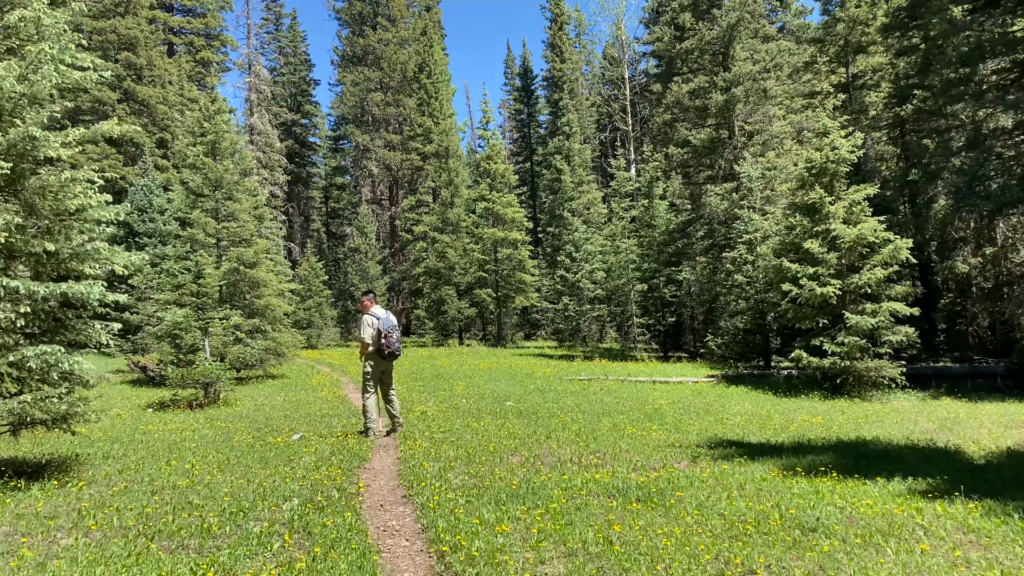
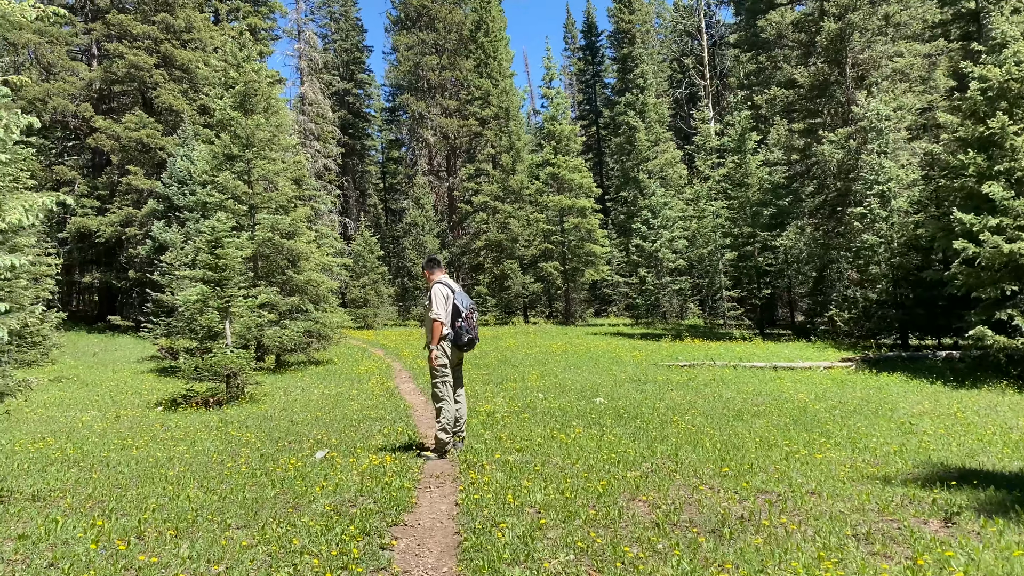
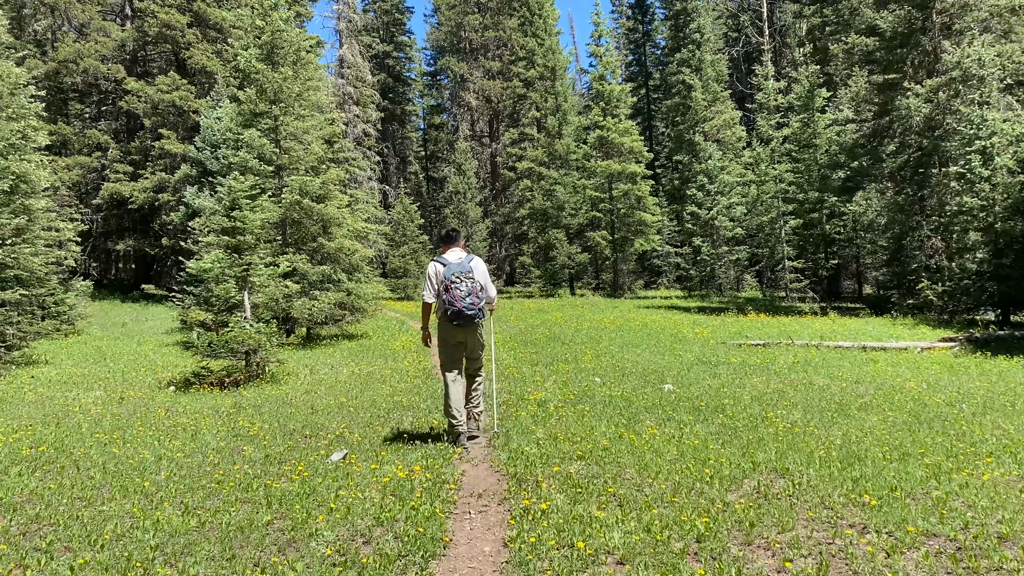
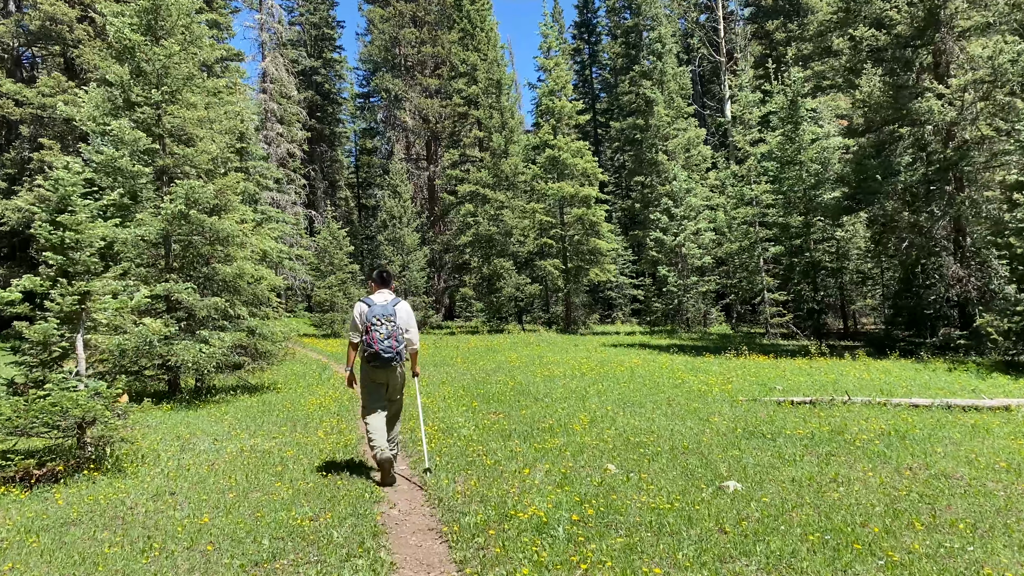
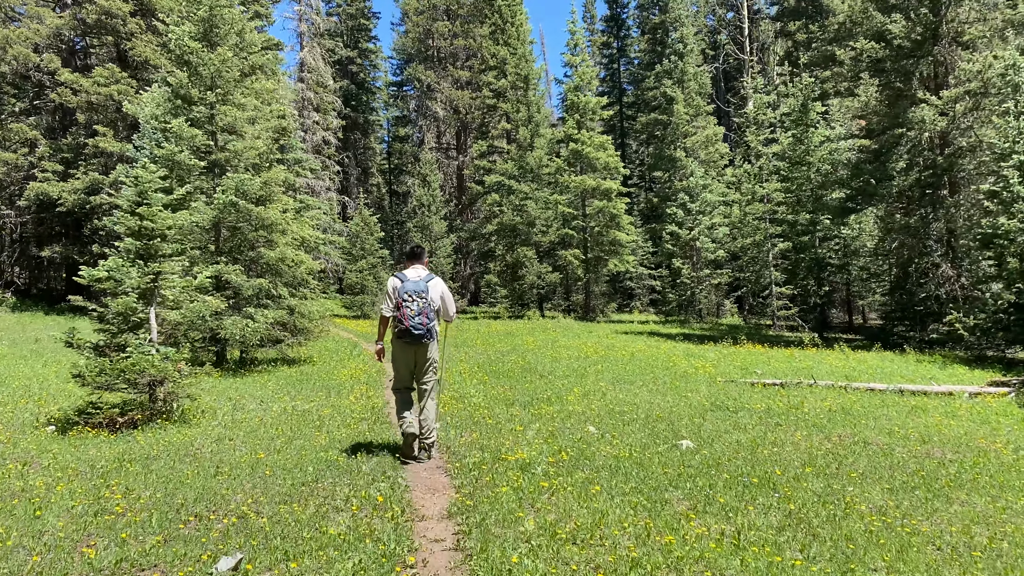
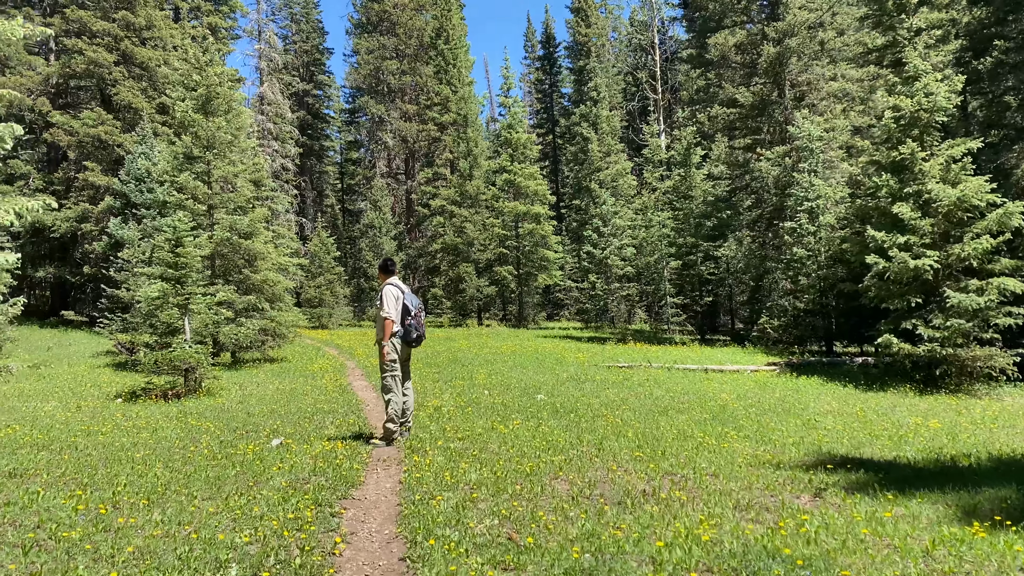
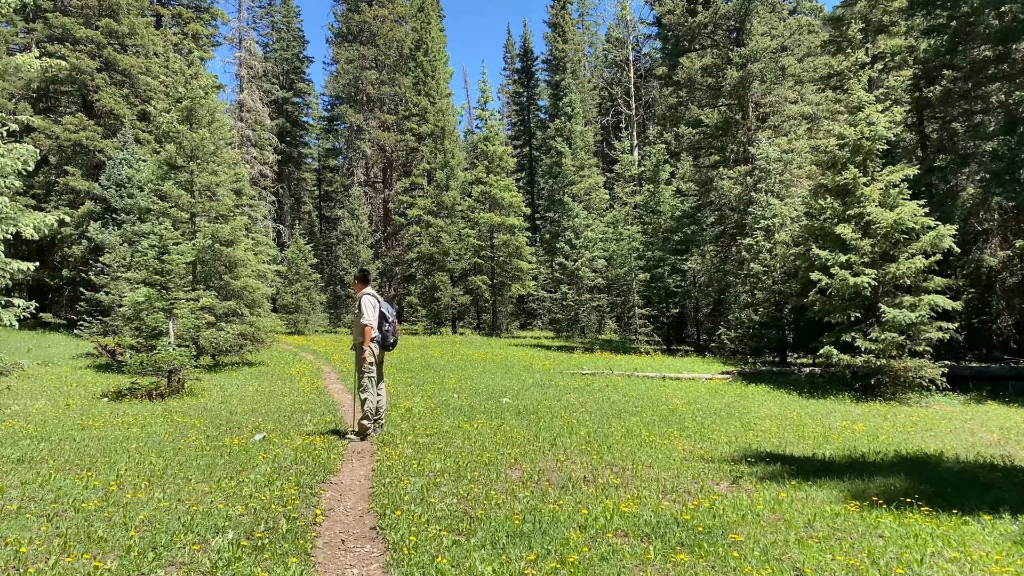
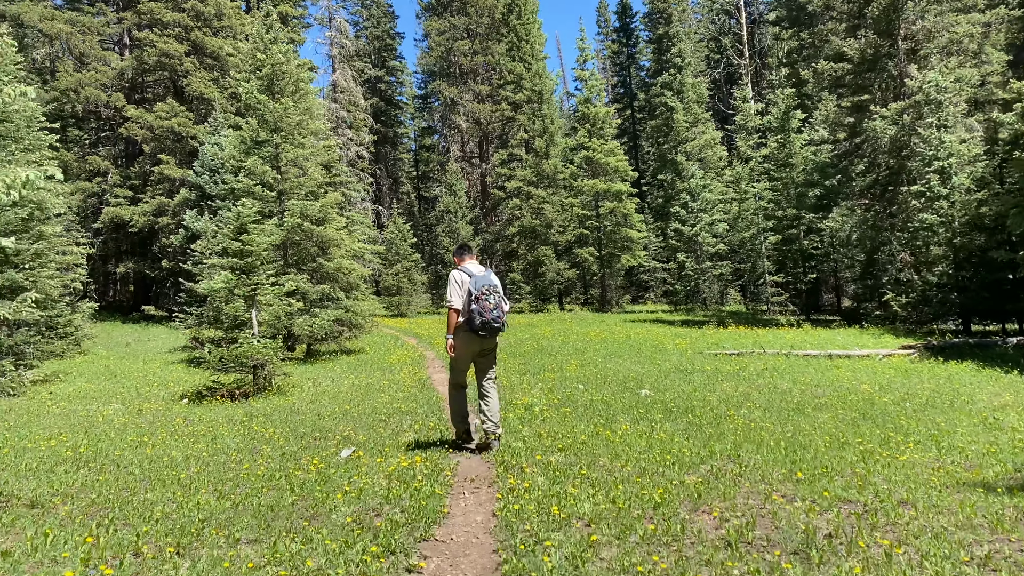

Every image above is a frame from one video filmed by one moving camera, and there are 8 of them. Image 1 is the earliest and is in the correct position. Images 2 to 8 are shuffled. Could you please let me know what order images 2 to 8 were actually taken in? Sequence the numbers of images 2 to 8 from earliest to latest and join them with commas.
7, 6, 2, 8, 3, 5, 4
